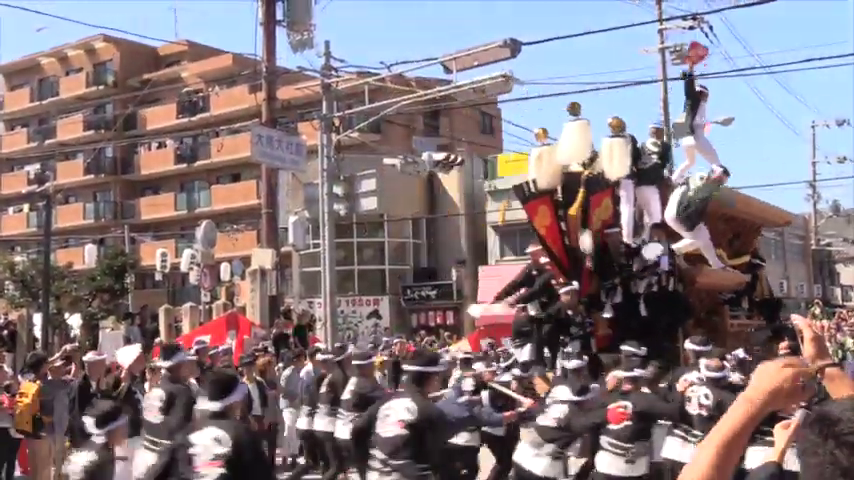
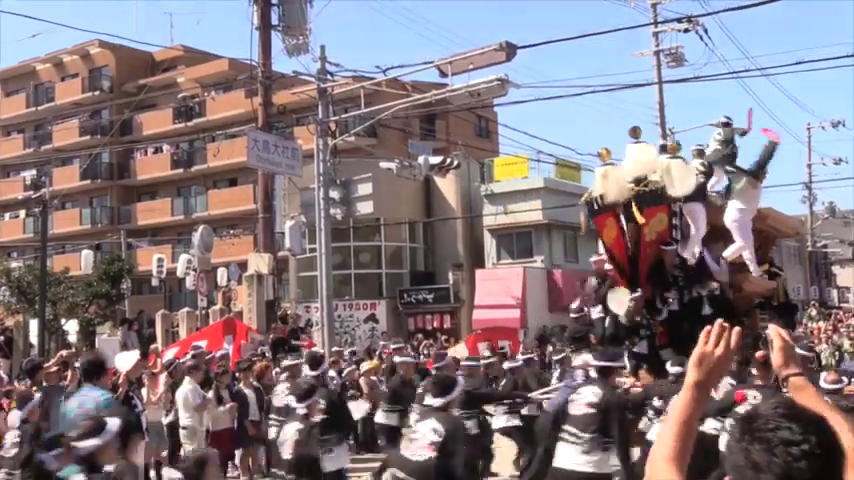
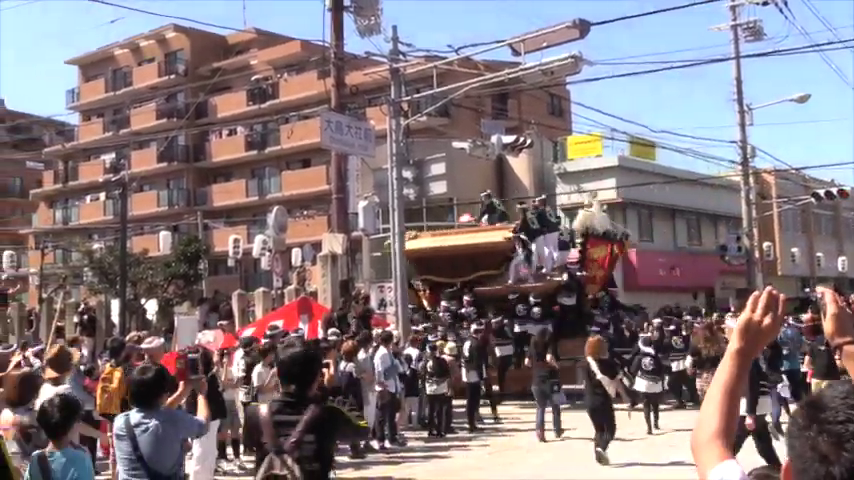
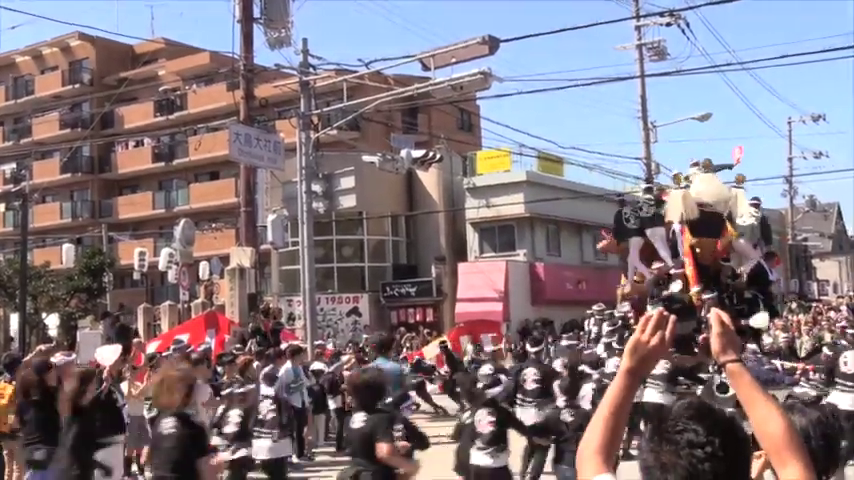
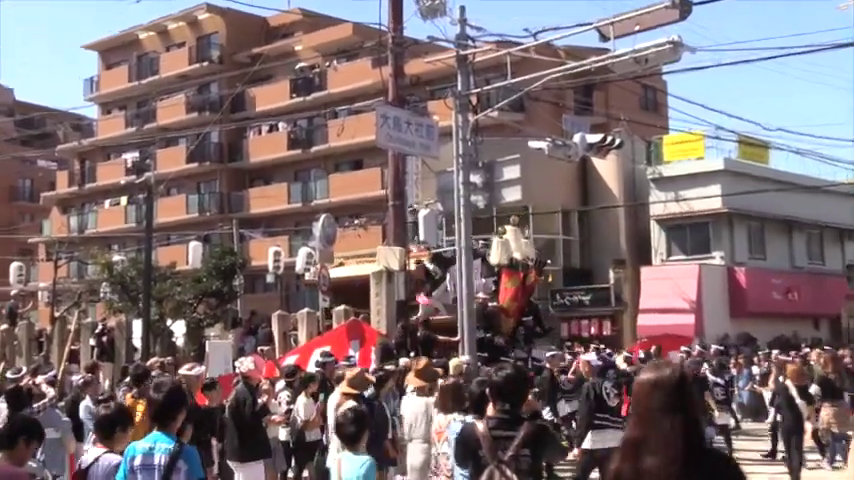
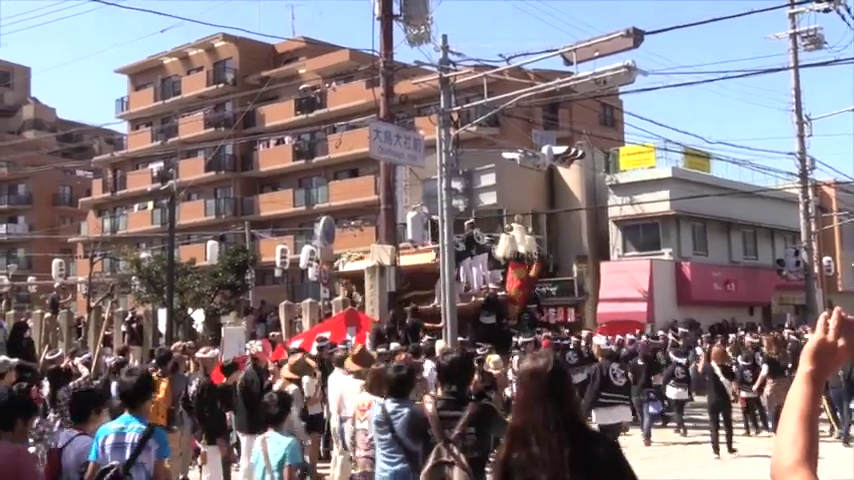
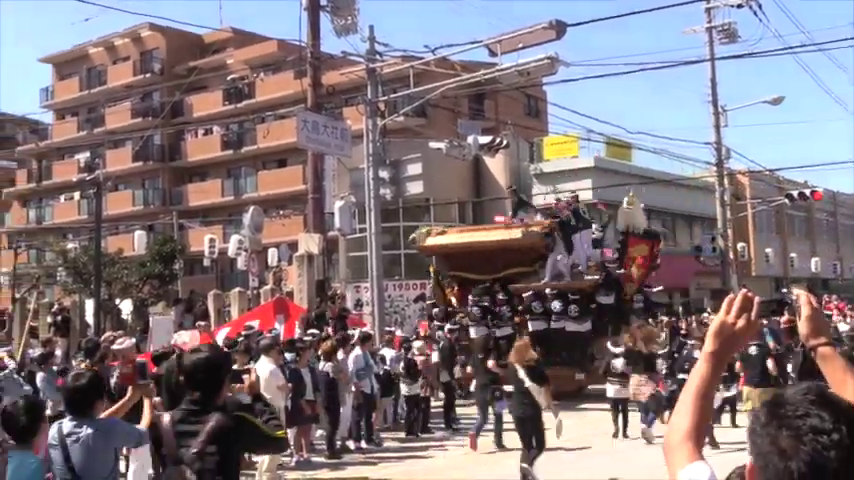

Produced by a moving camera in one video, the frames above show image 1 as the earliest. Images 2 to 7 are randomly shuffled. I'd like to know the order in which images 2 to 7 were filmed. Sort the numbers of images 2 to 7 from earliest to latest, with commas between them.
2, 4, 7, 3, 6, 5
